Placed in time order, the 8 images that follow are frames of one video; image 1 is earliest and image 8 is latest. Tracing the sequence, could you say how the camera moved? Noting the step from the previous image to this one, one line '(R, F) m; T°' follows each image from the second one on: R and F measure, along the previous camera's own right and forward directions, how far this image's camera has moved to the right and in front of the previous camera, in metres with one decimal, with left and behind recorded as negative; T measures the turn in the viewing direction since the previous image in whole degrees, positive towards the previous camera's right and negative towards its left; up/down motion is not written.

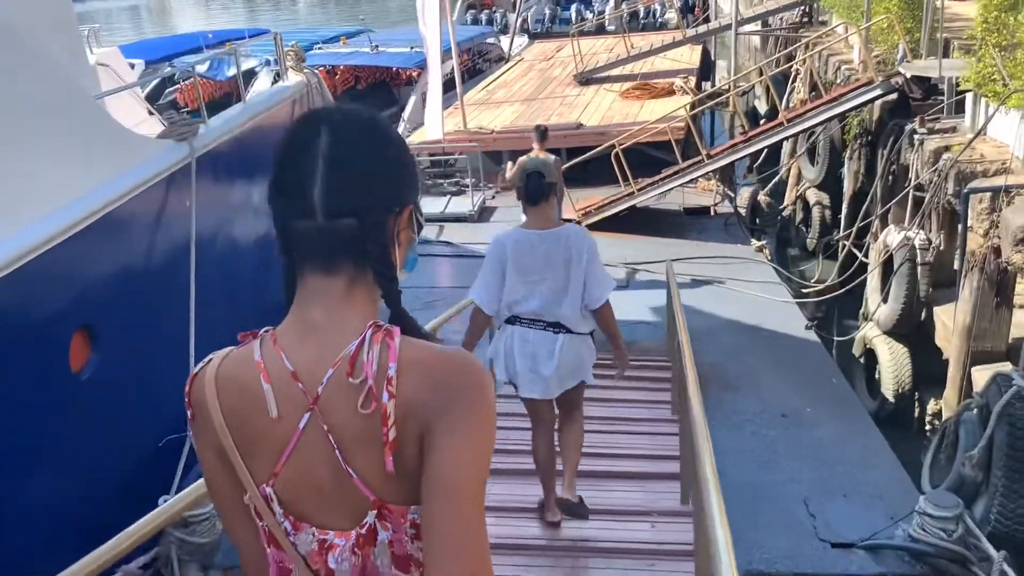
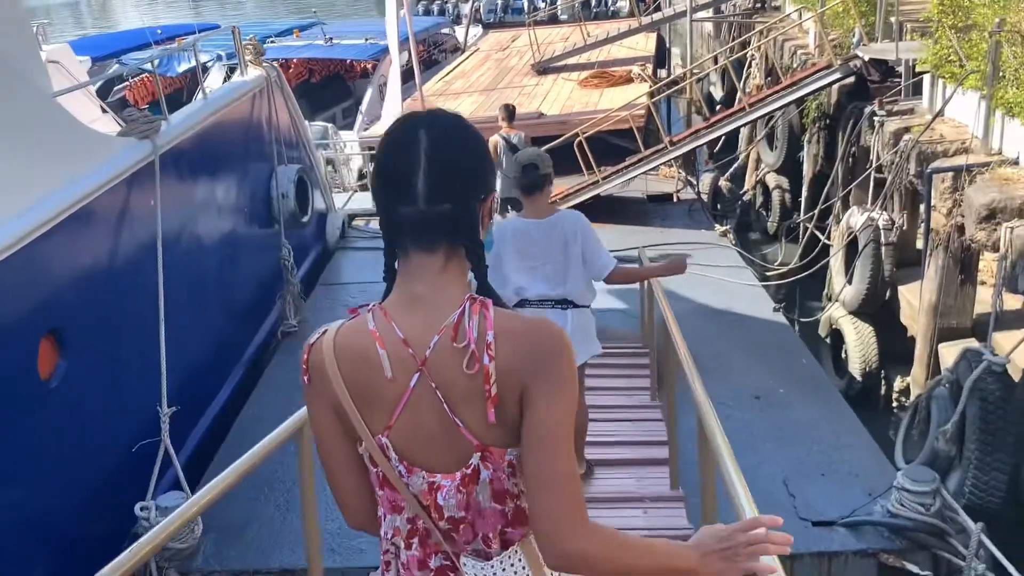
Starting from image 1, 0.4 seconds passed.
(-0.1, 0.0) m; +3°
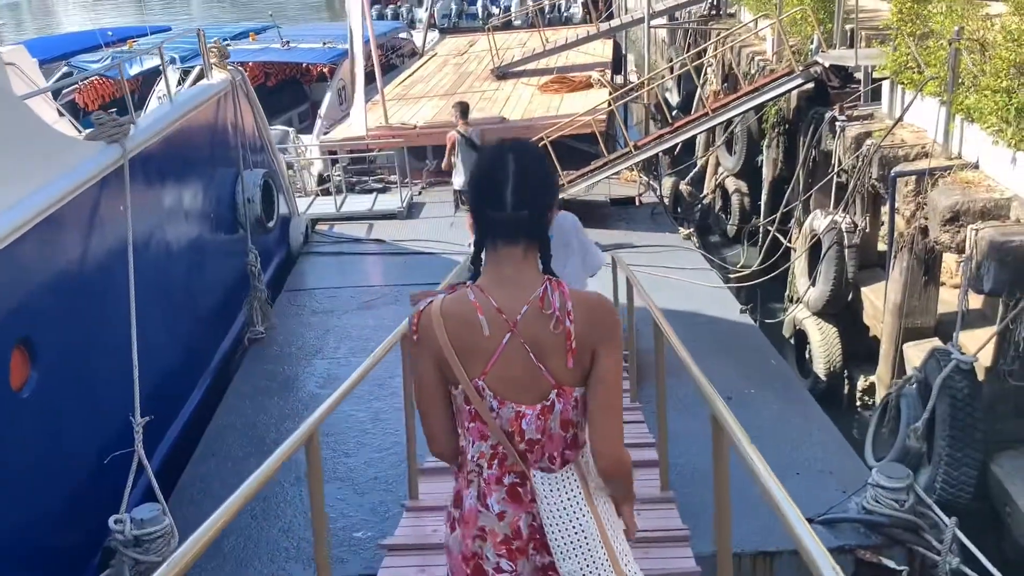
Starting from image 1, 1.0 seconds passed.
(-0.2, 0.0) m; +3°
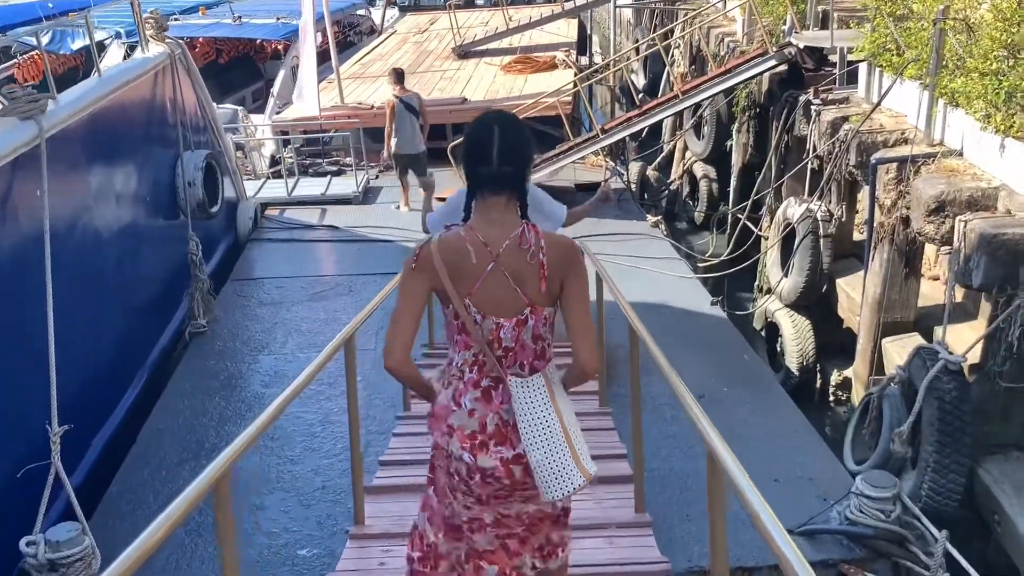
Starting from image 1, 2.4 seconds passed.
(0.0, +0.4) m; +2°
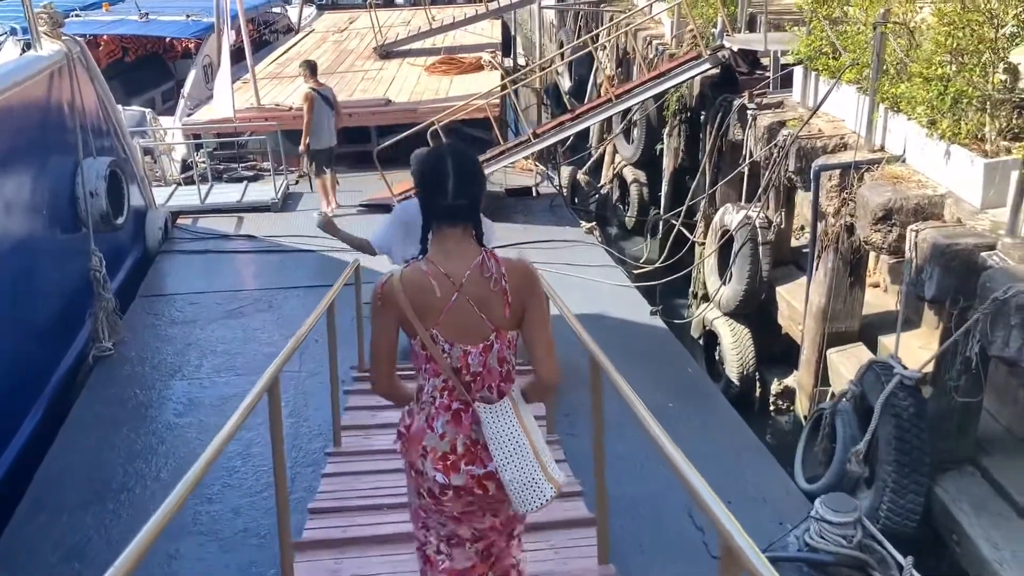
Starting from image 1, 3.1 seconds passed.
(-0.1, +0.3) m; +5°
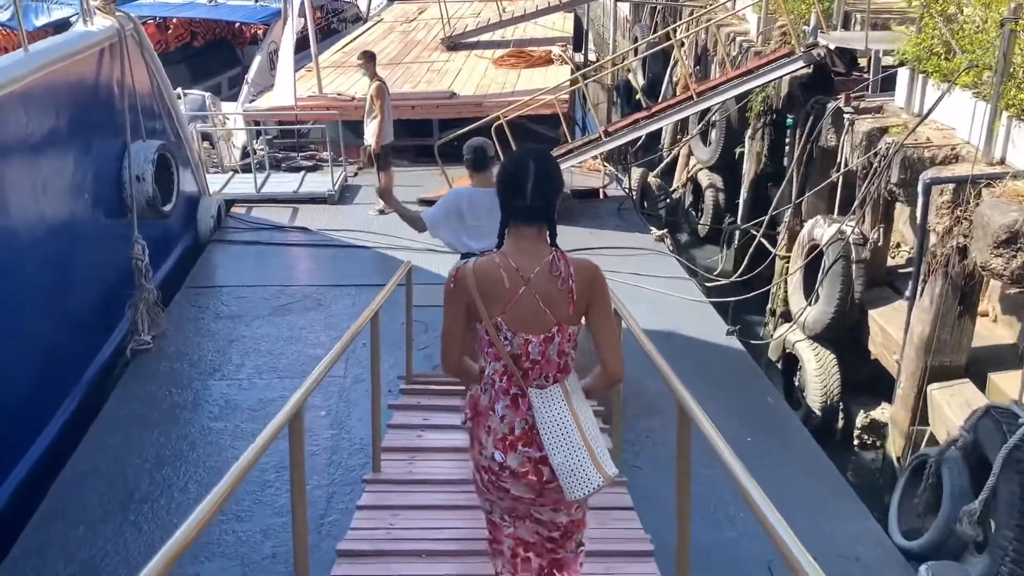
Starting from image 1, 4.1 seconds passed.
(0.0, +0.5) m; -4°
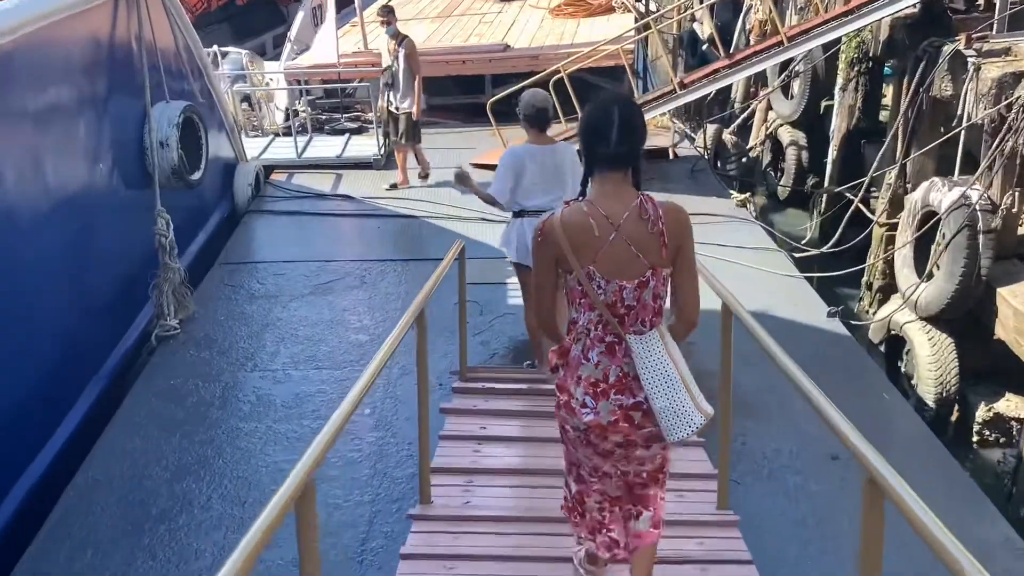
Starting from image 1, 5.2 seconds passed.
(-0.1, +0.7) m; -3°
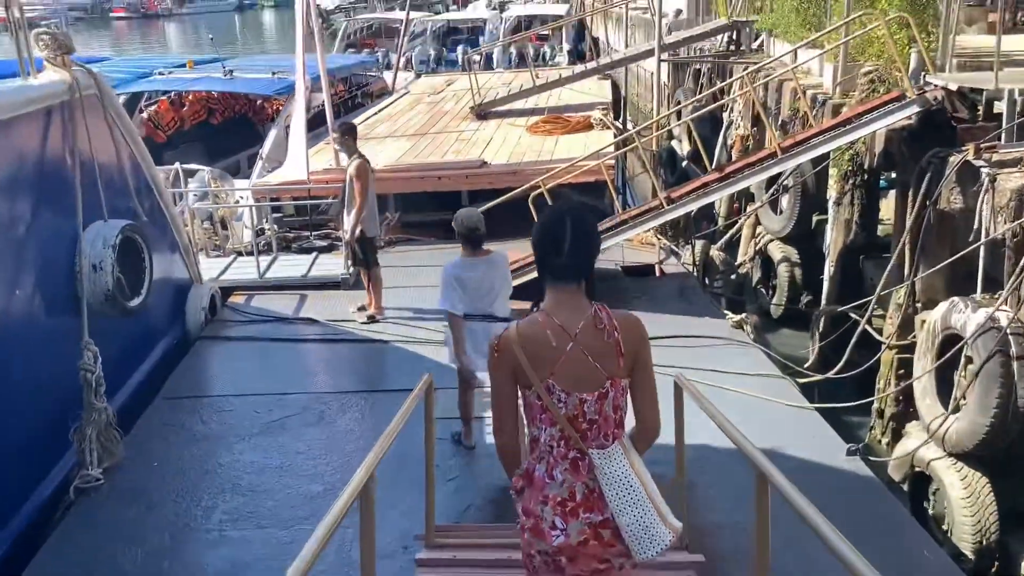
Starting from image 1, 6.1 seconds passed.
(0.0, +0.6) m; +1°
